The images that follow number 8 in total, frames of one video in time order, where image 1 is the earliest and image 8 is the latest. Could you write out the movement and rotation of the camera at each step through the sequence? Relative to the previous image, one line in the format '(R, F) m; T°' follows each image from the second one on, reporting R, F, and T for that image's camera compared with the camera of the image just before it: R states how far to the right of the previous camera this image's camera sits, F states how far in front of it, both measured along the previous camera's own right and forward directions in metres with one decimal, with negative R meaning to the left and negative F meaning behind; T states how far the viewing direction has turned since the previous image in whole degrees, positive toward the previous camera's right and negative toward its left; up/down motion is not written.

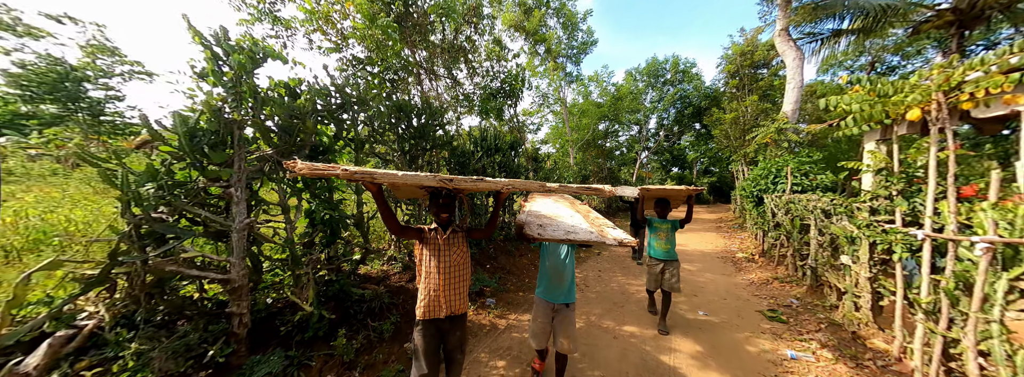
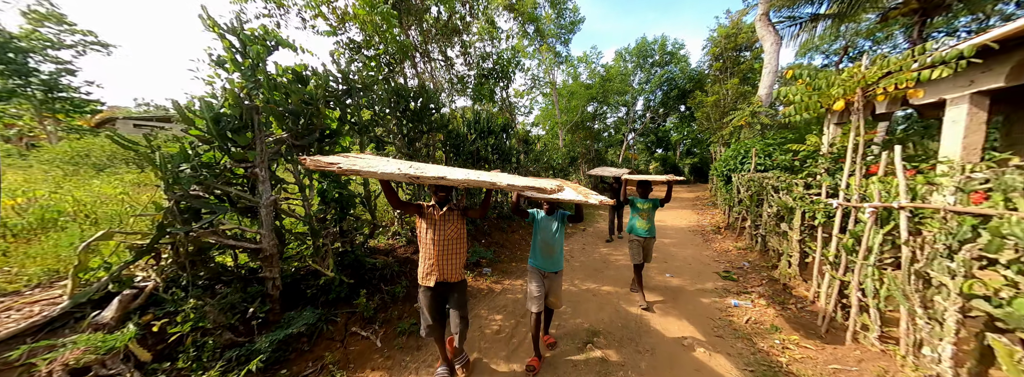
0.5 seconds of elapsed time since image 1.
(-0.1, -0.4) m; +2°
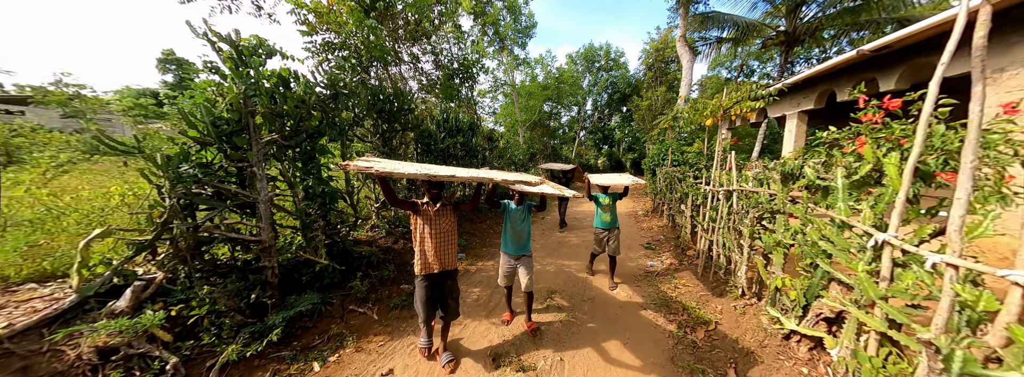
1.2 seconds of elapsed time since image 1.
(-0.3, -0.7) m; +10°
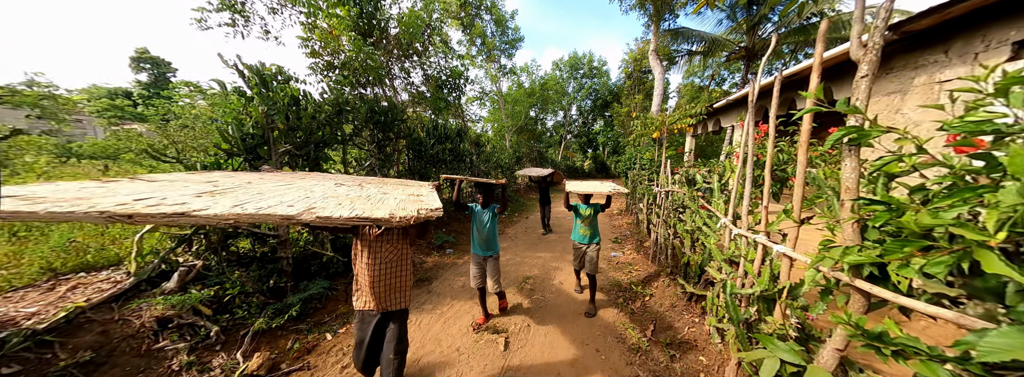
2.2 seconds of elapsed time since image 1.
(+0.2, -0.7) m; +2°
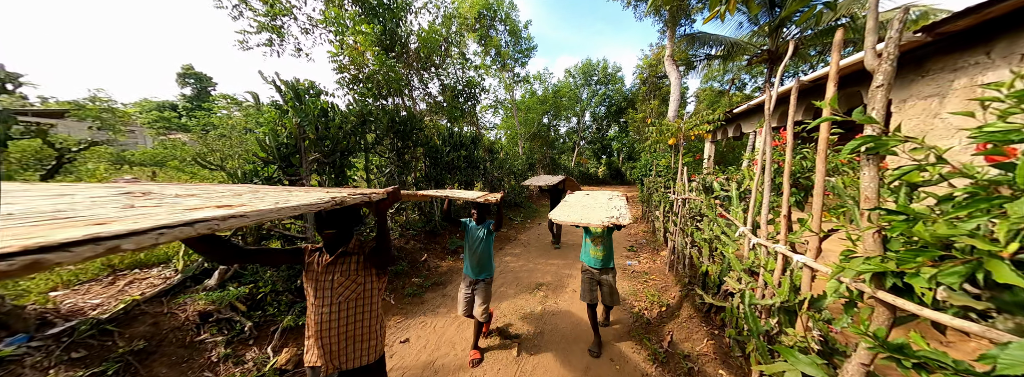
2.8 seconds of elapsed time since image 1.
(0.0, -0.1) m; -3°
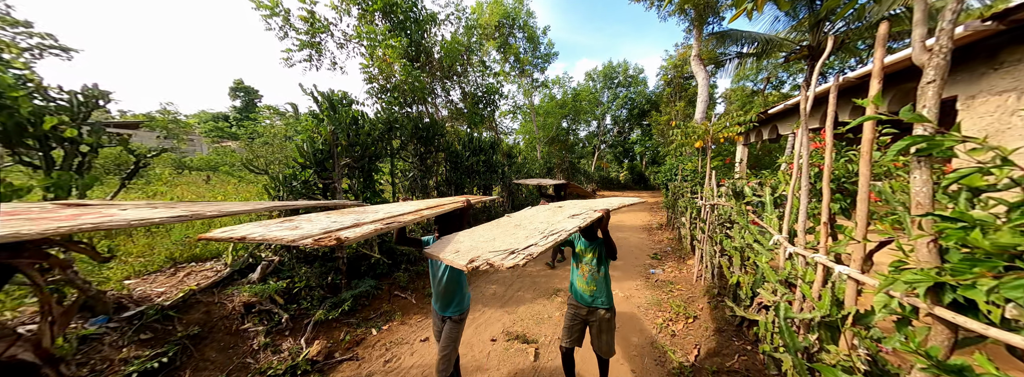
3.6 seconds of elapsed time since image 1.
(0.0, 0.0) m; -5°
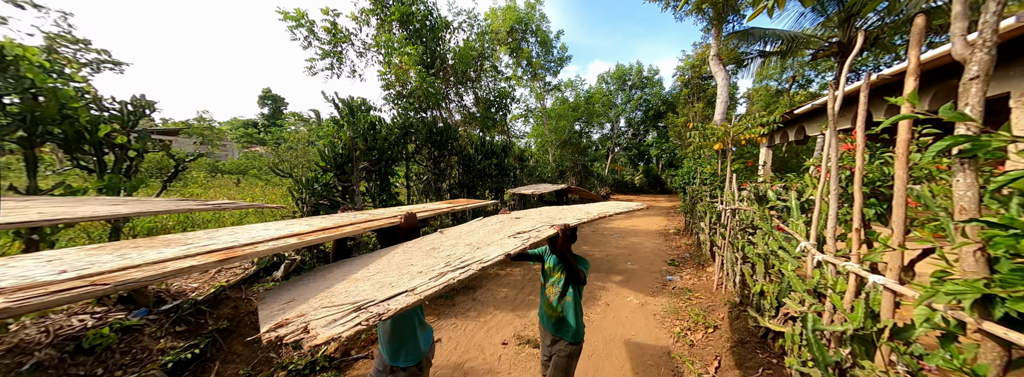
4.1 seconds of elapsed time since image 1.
(0.0, 0.0) m; -3°
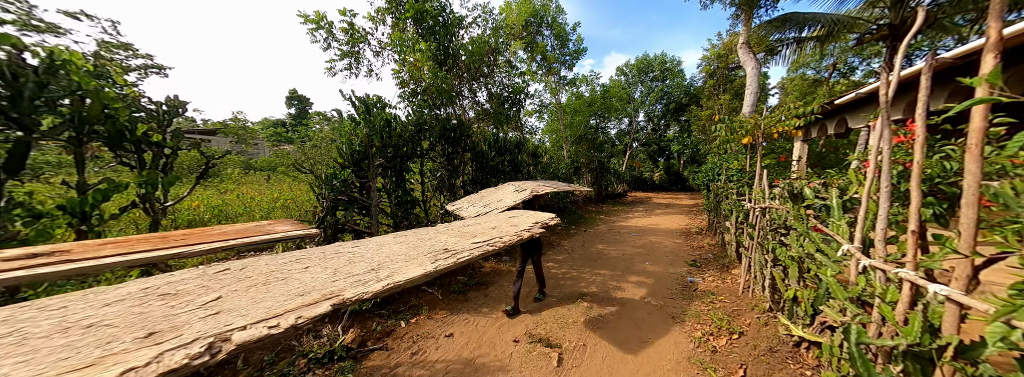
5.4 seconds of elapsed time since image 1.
(0.0, +0.1) m; -4°
